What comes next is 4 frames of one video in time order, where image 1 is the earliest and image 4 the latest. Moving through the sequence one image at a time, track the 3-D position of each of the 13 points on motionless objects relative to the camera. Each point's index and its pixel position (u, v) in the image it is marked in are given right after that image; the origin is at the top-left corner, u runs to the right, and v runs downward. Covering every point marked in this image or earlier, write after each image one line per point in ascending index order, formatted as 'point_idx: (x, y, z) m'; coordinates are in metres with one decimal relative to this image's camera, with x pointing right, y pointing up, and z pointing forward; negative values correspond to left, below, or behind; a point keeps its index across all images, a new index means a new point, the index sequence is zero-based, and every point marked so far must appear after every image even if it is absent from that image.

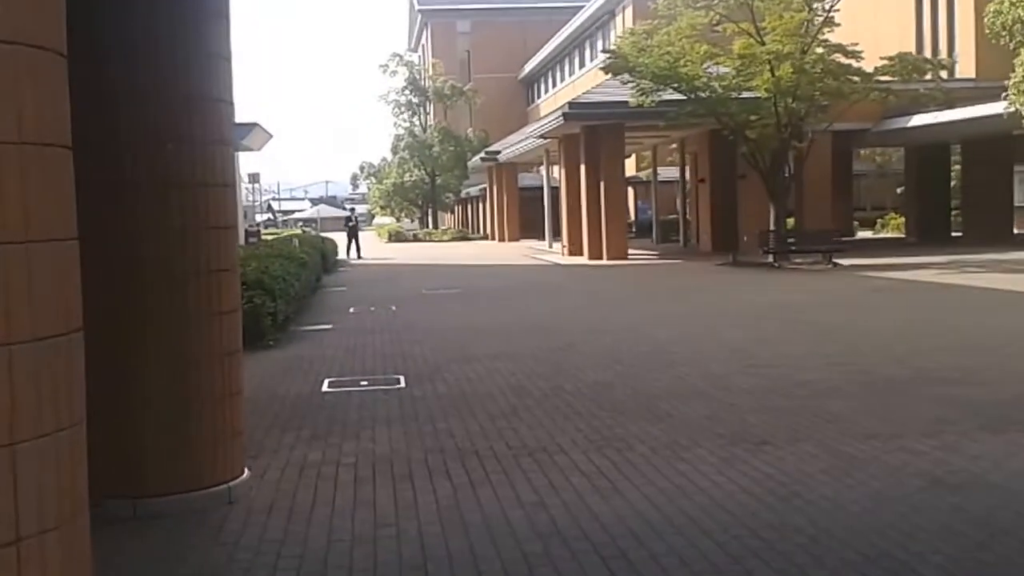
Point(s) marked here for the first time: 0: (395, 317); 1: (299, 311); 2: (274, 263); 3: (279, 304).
0: (-2.0, -0.5, +17.1) m
1: (-3.6, -0.4, +17.2) m
2: (-3.9, +0.4, +16.8) m
3: (-3.2, -0.2, +13.8) m
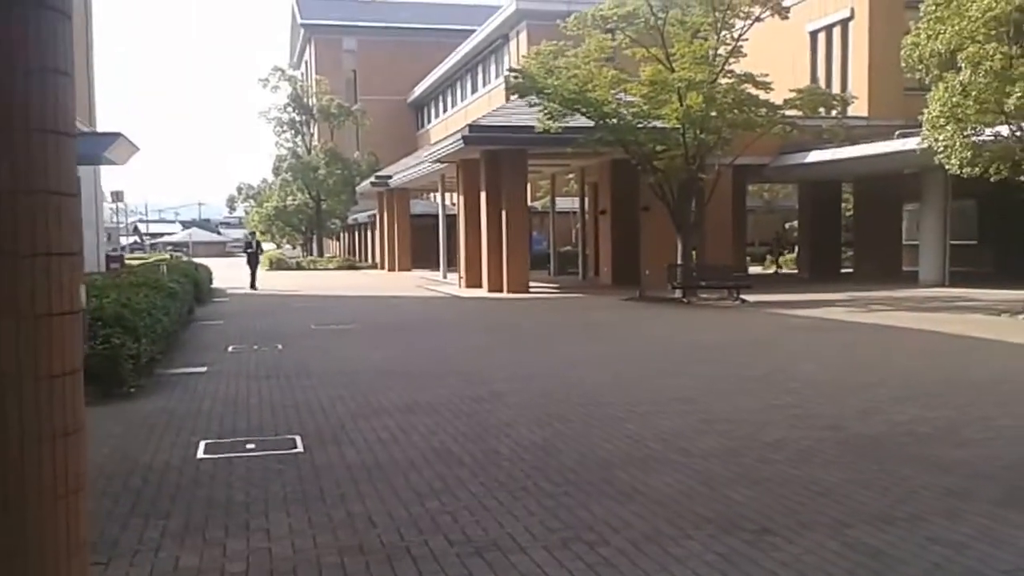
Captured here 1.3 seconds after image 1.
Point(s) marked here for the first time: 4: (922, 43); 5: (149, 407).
0: (-3.4, -1.0, +15.2) m
1: (-5.1, -0.9, +15.1) m
2: (-5.3, -0.1, +14.7) m
3: (-4.2, -0.6, +11.8) m
4: (+7.9, +4.7, +19.7) m
5: (-3.8, -1.2, +10.8) m
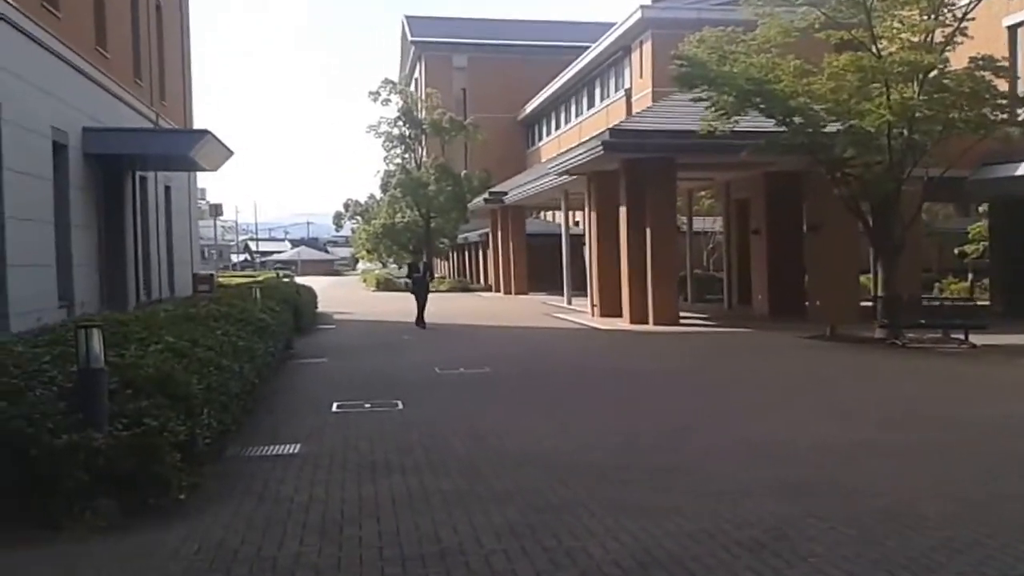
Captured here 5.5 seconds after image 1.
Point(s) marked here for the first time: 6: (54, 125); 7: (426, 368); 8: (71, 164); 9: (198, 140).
0: (-1.1, -1.5, +10.7) m
1: (-2.8, -1.3, +10.8) m
2: (-3.1, -0.5, +10.4) m
3: (-2.2, -1.0, +7.4) m
4: (+10.7, +4.0, +14.3) m
5: (-2.0, -1.6, +6.4) m
6: (-7.2, +2.6, +16.1) m
7: (-1.4, -1.3, +16.3) m
8: (-7.4, +2.1, +17.3) m
9: (-5.4, +2.7, +18.6) m
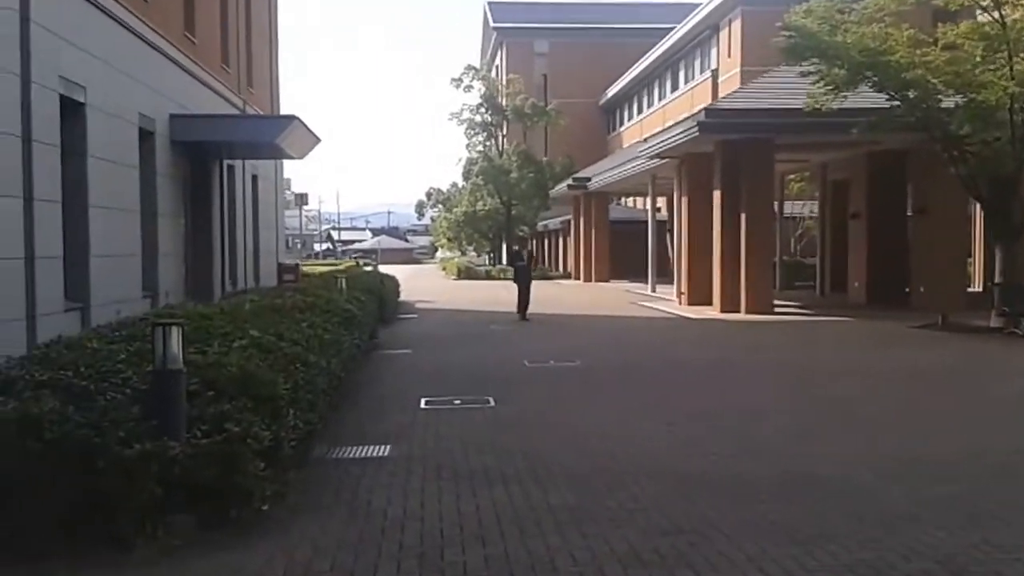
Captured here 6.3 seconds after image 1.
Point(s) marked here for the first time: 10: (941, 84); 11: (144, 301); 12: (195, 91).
0: (-0.1, -1.3, +10.0) m
1: (-1.8, -1.2, +10.2) m
2: (-2.1, -0.4, +9.8) m
3: (-1.5, -0.9, +6.8) m
4: (+11.9, +4.2, +12.5) m
5: (-1.3, -1.5, +5.8) m
6: (-5.8, +2.7, +15.8) m
7: (+0.1, -1.1, +15.5) m
8: (-5.9, +2.3, +17.0) m
9: (-3.8, +2.9, +18.1) m
10: (+8.2, +3.9, +19.5) m
11: (-5.7, -0.2, +15.8) m
12: (-6.2, +3.8, +19.7) m
